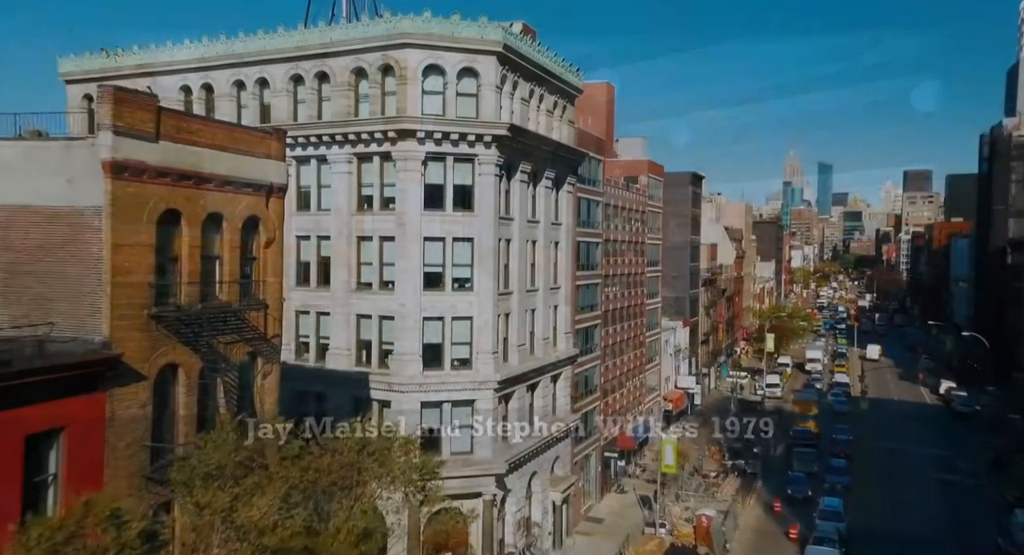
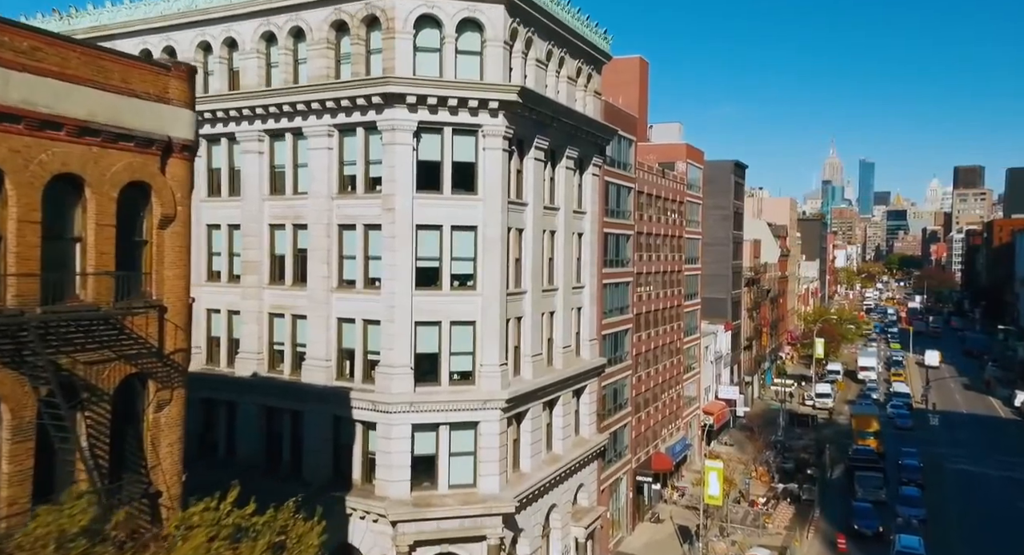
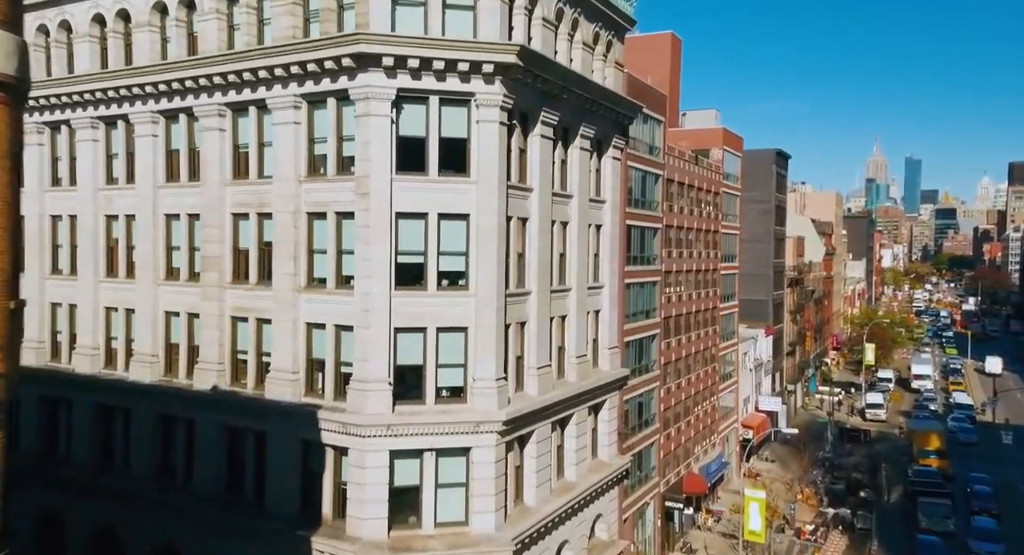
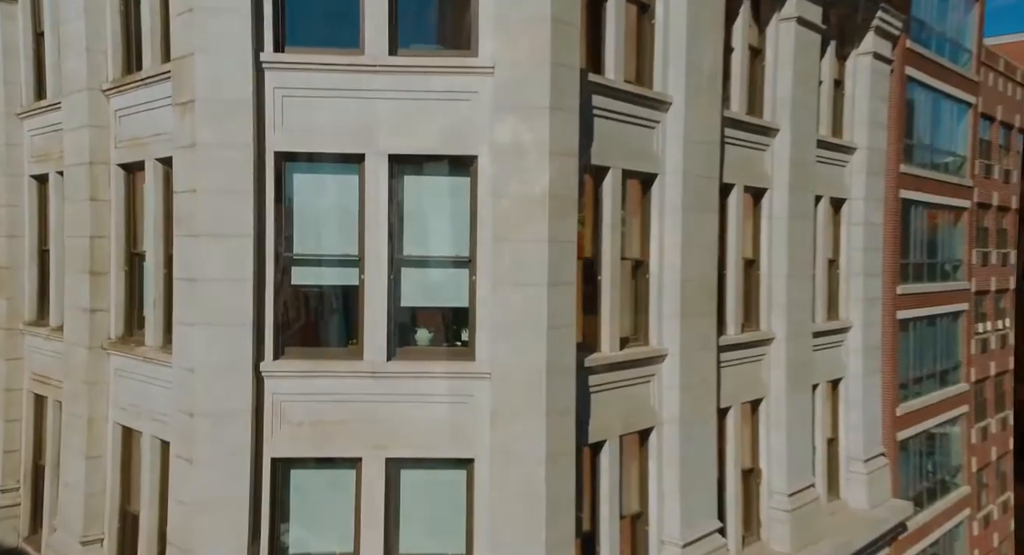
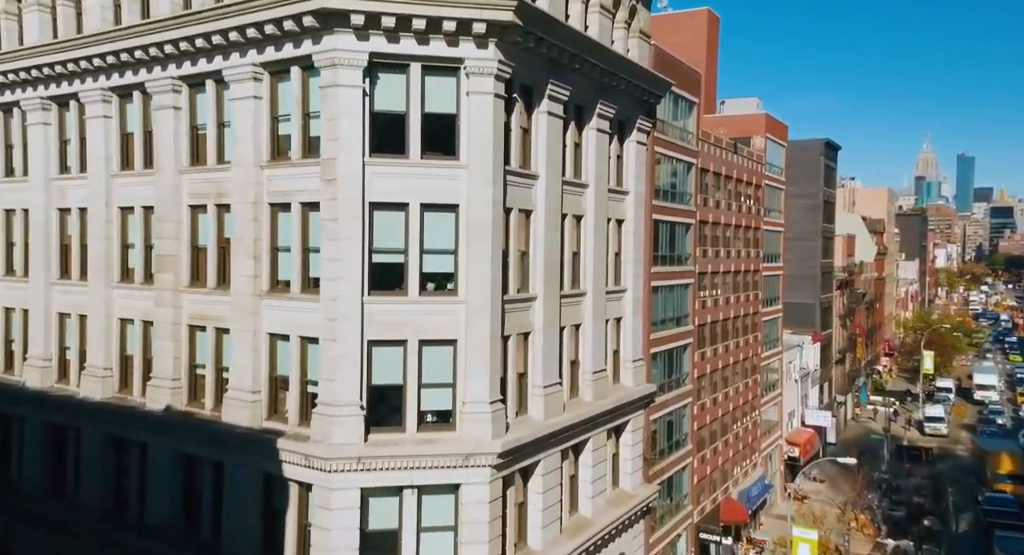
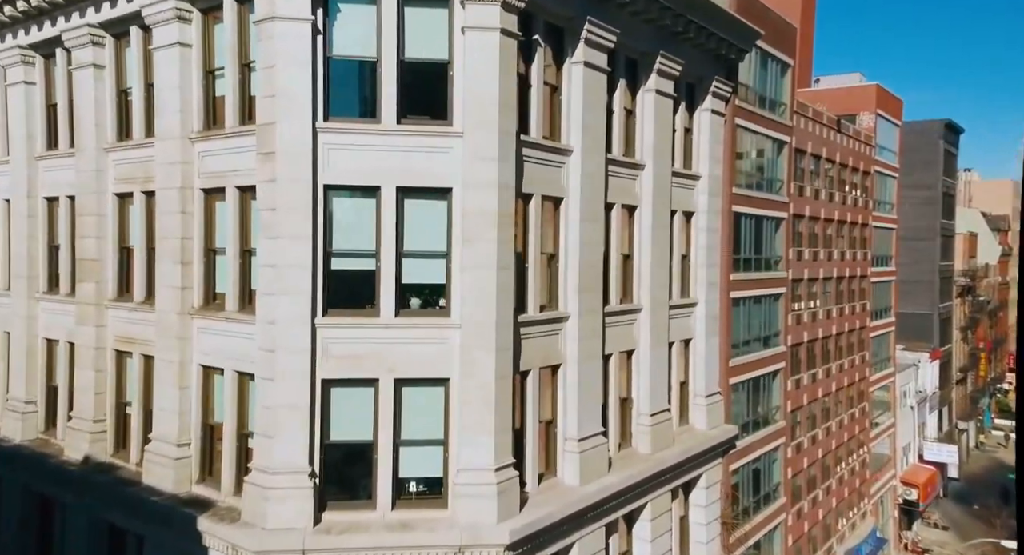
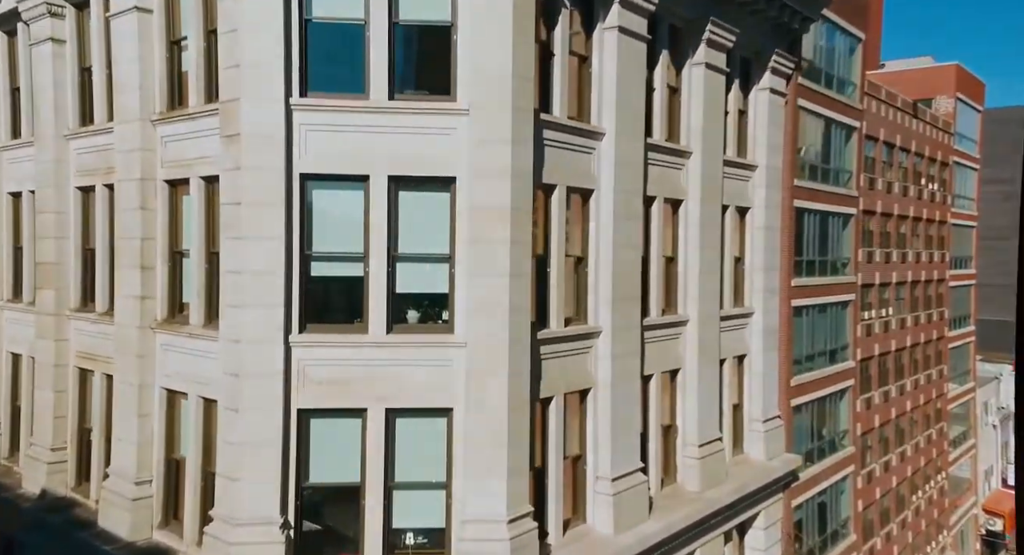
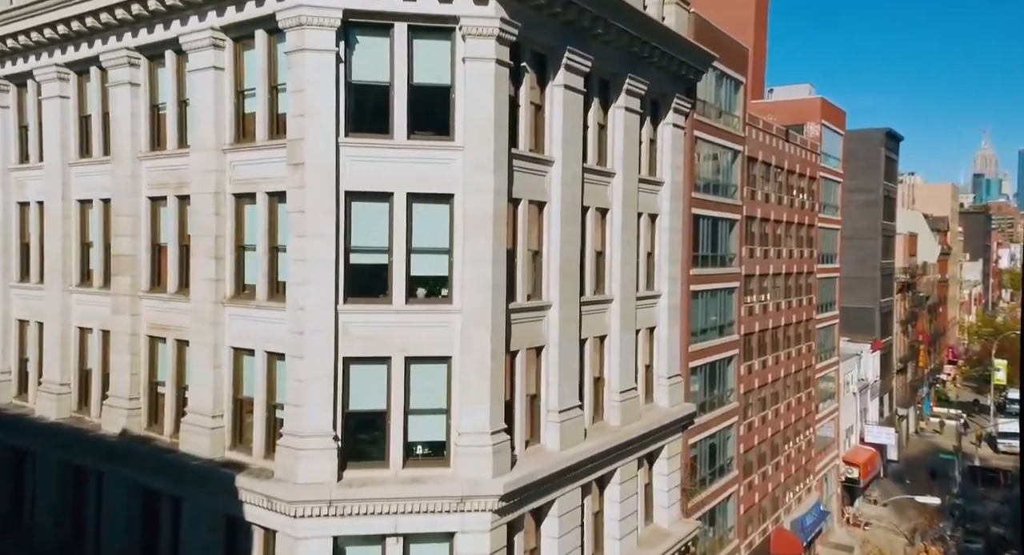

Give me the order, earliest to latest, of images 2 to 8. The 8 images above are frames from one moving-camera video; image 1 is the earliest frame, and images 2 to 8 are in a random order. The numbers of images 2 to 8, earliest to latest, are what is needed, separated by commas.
2, 3, 5, 8, 6, 7, 4
